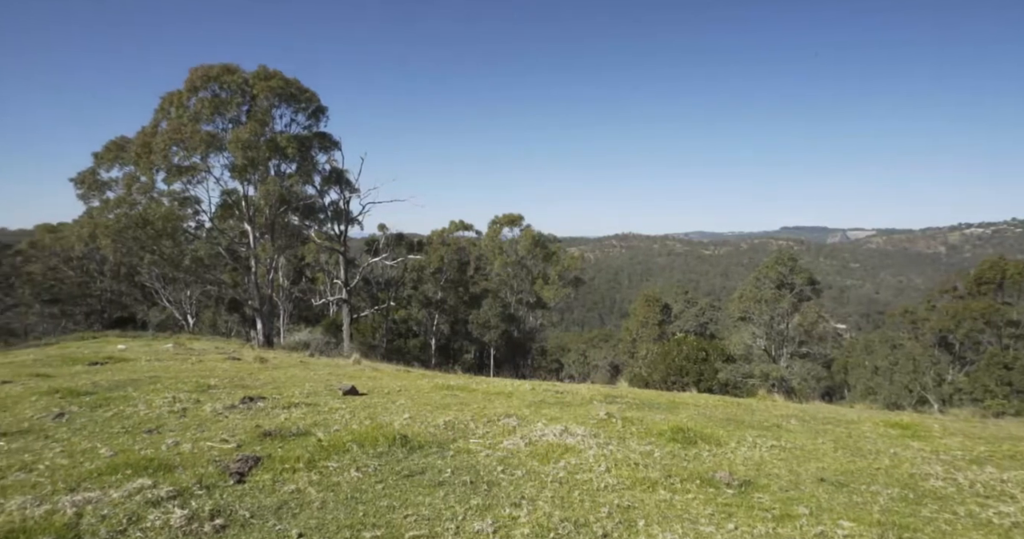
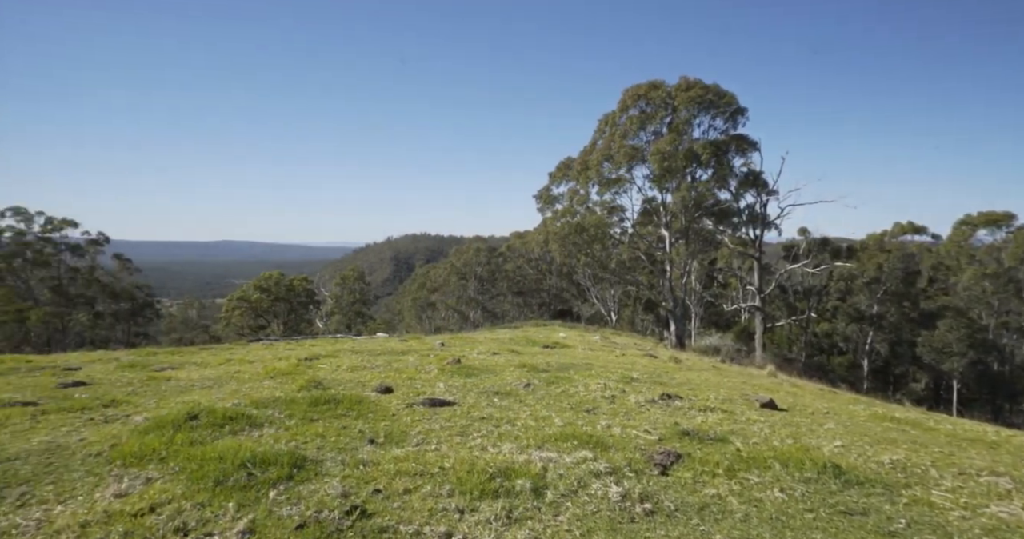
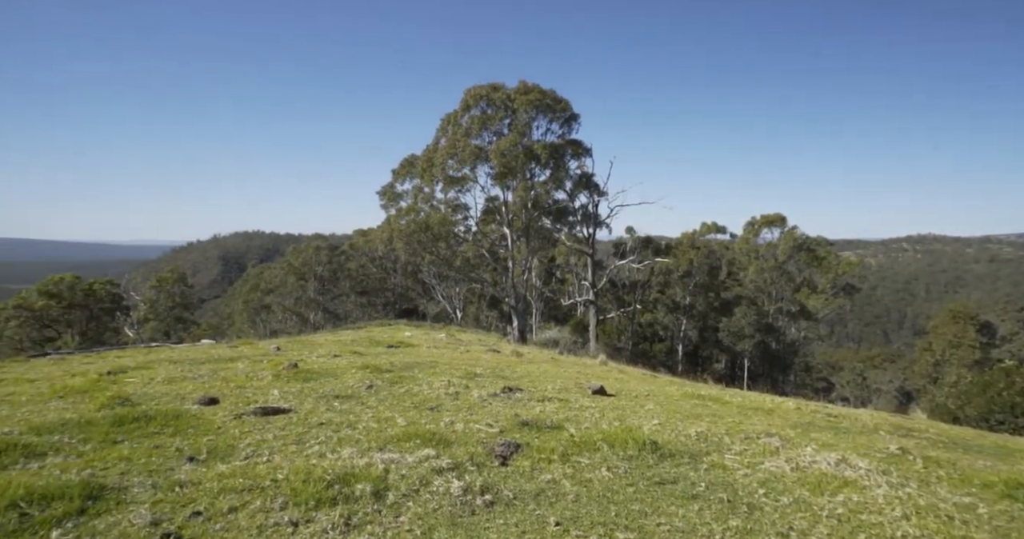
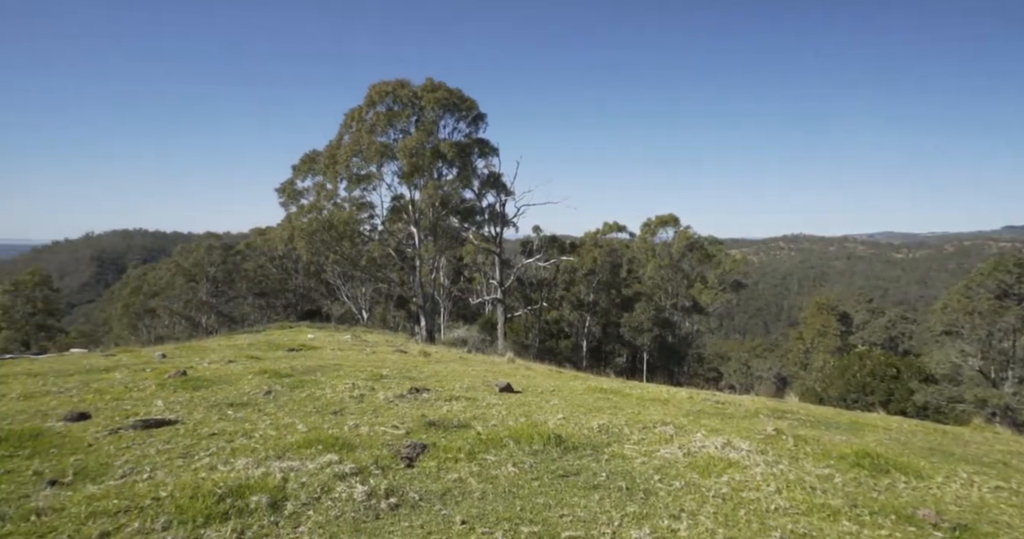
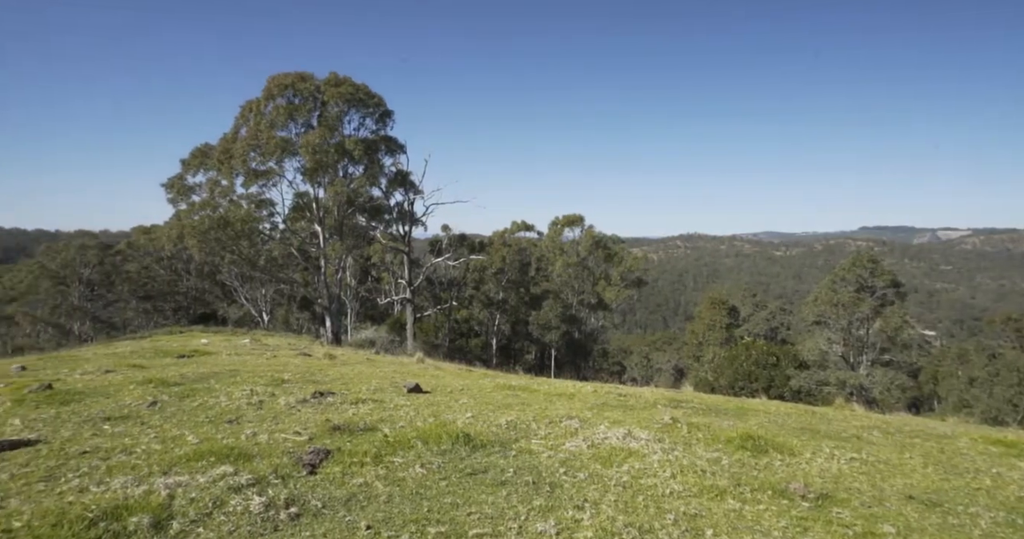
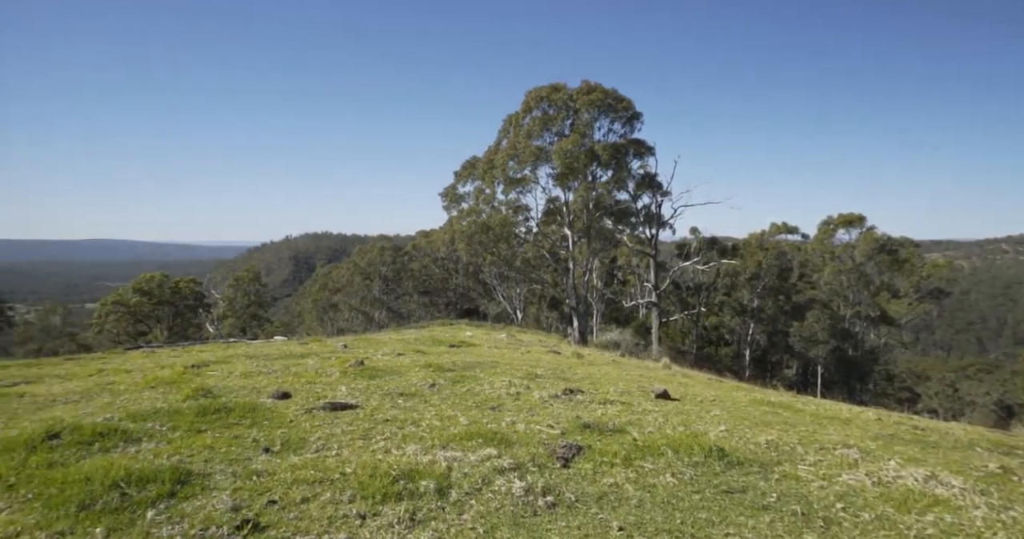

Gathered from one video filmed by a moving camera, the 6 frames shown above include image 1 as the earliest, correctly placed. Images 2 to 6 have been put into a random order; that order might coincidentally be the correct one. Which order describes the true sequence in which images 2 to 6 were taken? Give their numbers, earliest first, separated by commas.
5, 4, 3, 6, 2
